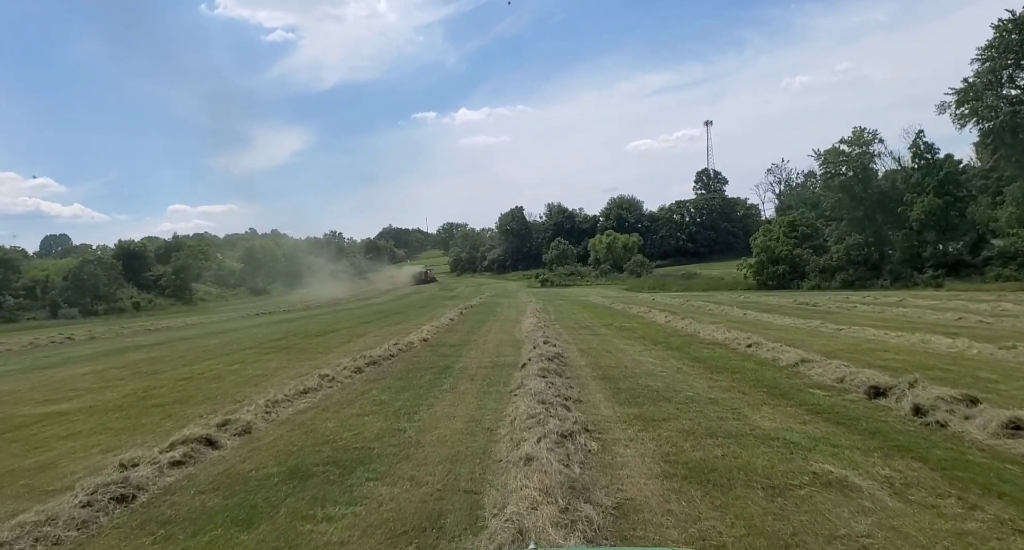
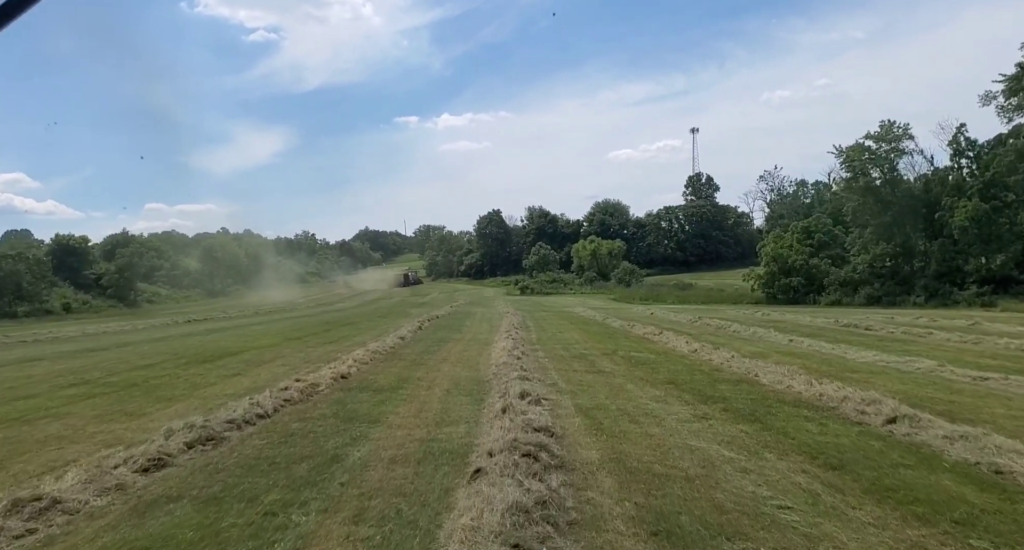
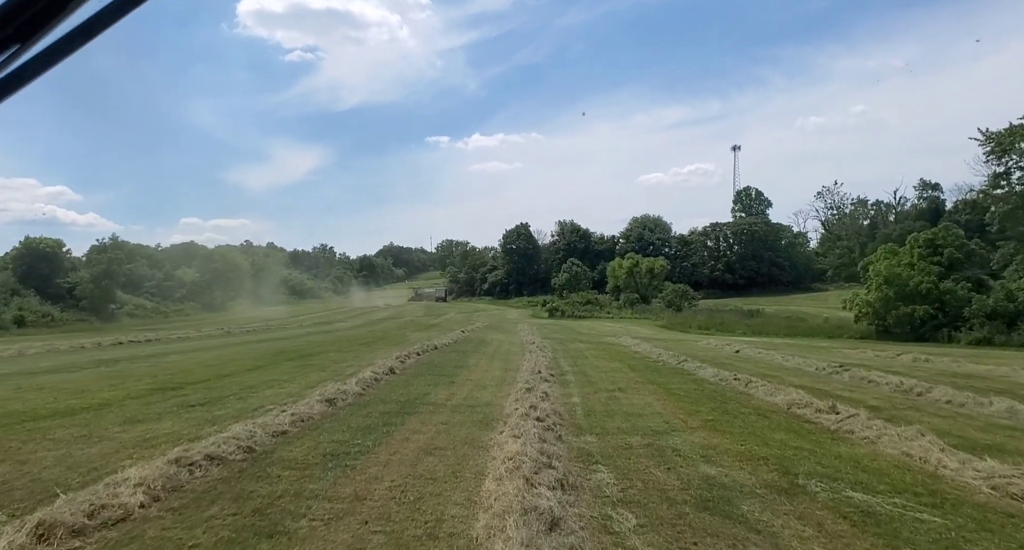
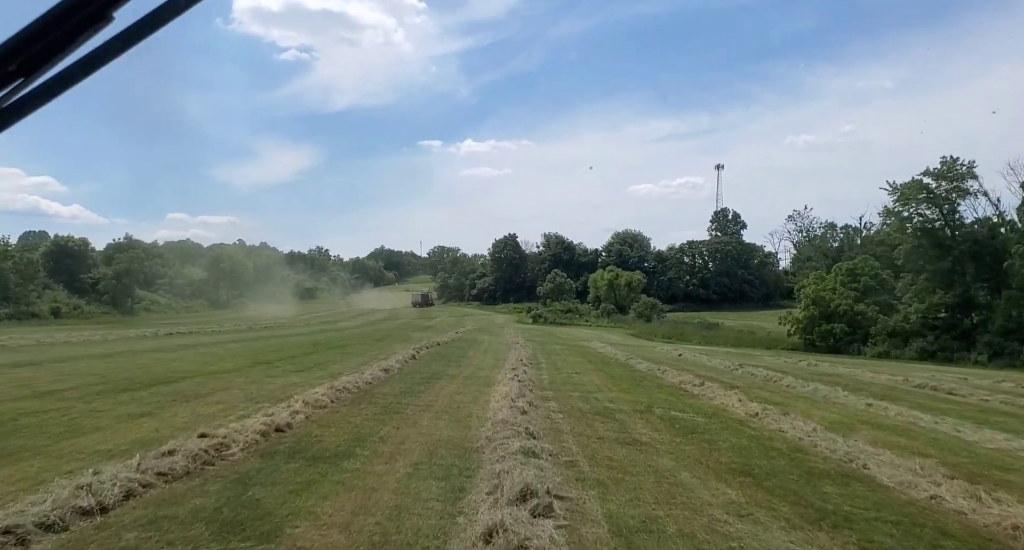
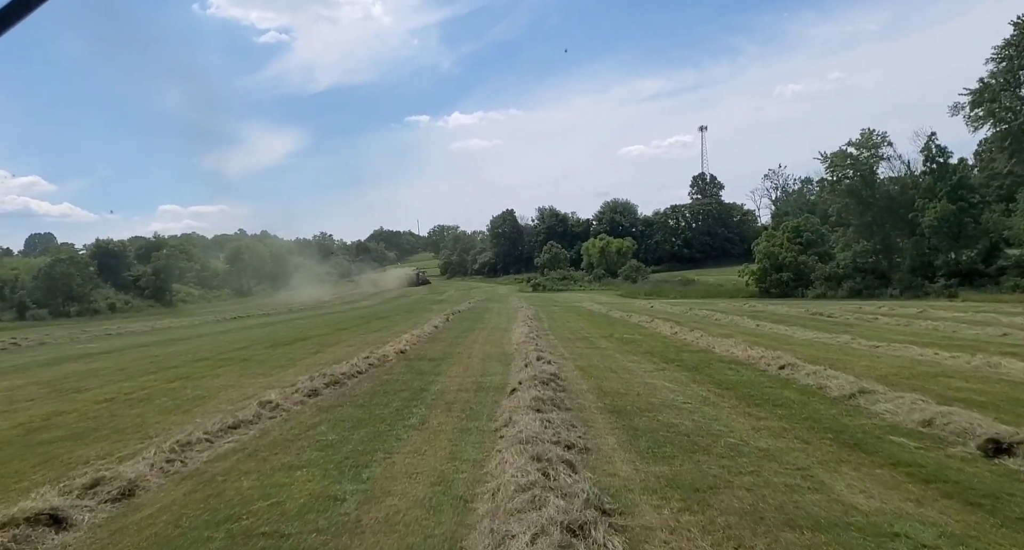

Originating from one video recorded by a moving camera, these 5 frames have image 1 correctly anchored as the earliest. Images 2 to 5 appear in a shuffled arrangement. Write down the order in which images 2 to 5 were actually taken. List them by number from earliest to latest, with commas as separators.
5, 2, 4, 3
